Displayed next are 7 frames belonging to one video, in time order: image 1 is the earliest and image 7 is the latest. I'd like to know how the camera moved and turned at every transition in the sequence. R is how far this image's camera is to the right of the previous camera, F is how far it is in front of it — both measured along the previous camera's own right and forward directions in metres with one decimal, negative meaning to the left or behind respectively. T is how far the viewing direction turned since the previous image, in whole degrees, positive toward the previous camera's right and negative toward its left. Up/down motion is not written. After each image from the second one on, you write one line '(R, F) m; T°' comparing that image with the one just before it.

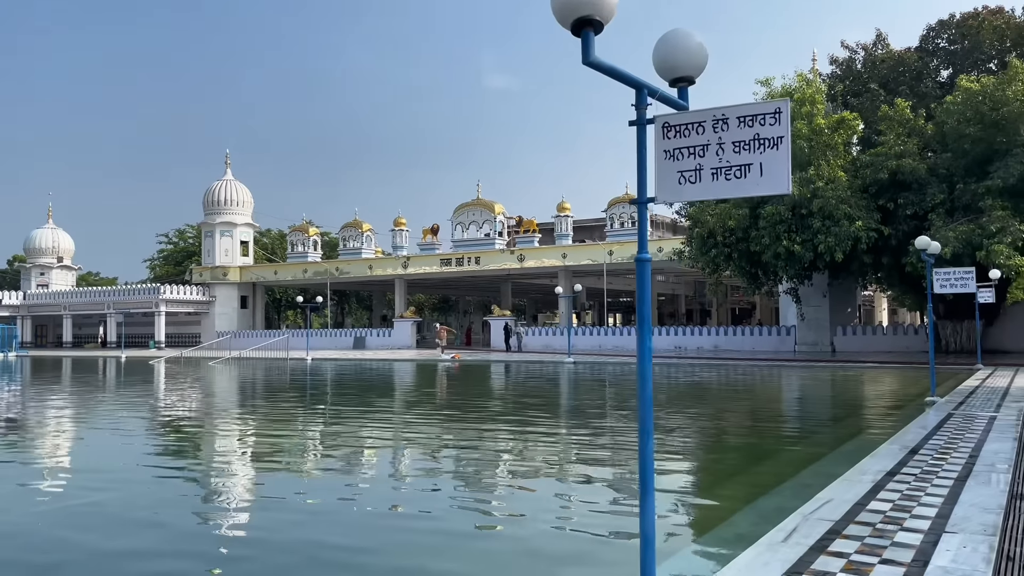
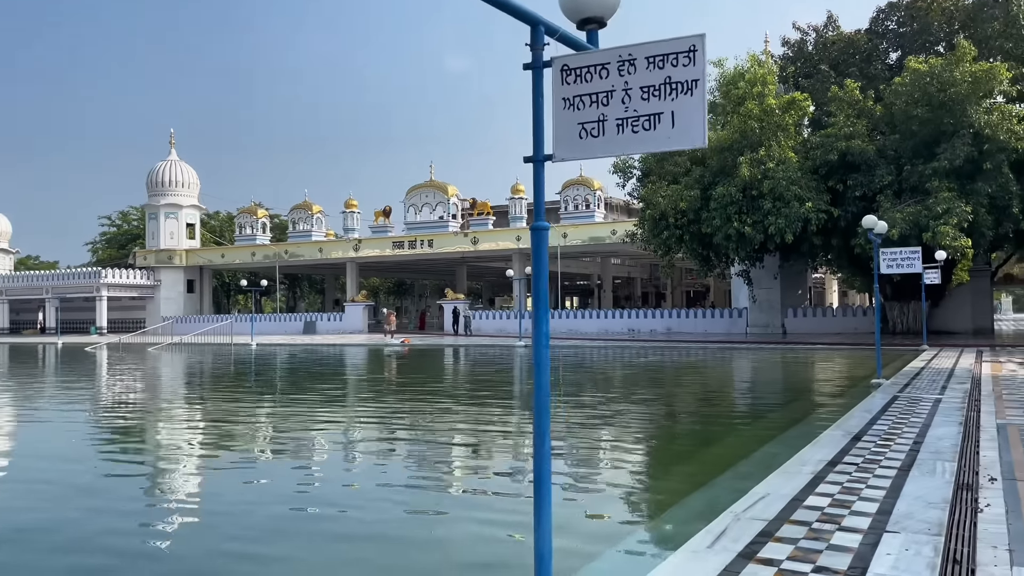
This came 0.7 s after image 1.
(+0.1, +0.2) m; +3°
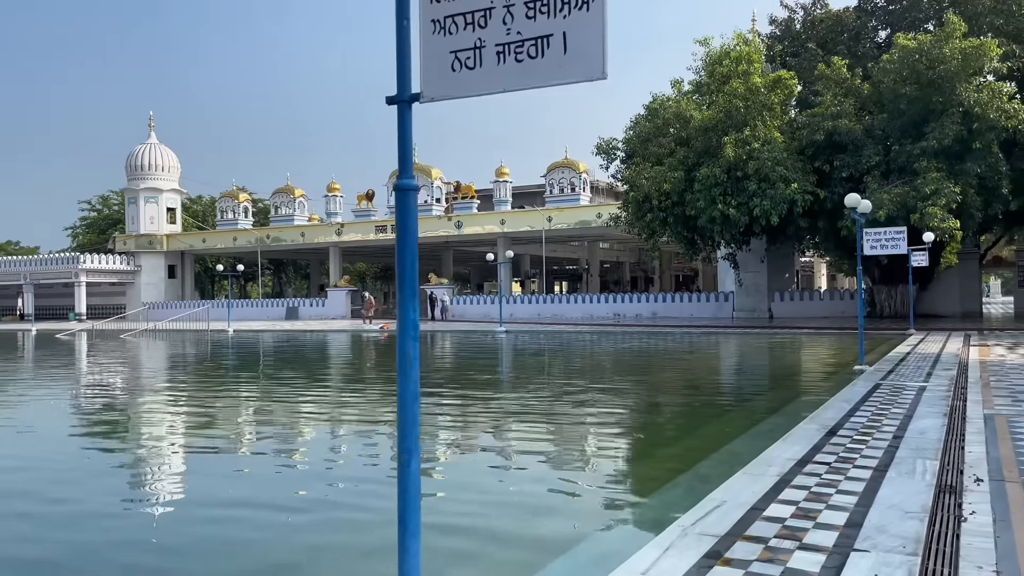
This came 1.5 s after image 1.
(+0.2, +0.3) m; +1°
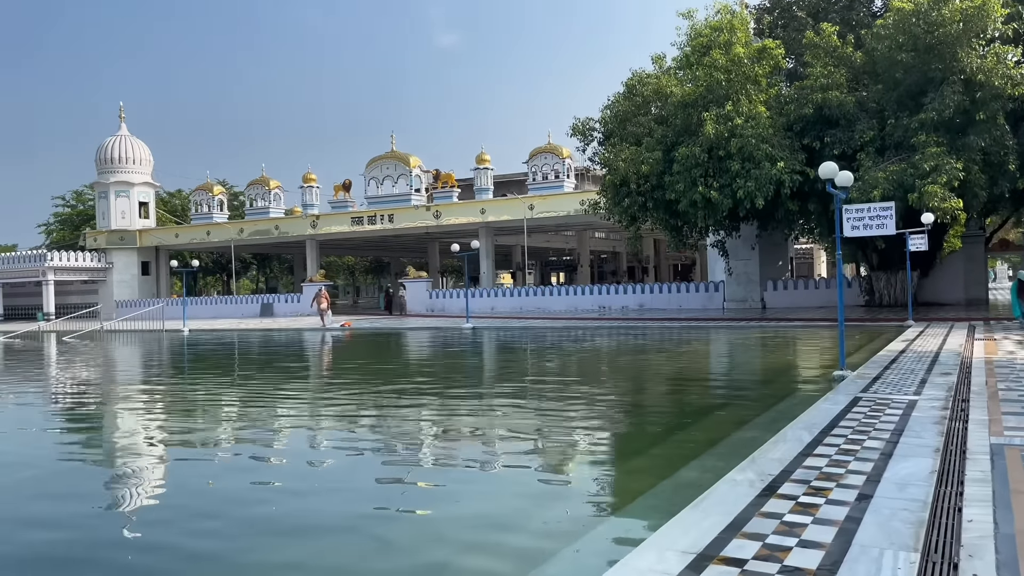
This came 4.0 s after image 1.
(+0.5, +0.8) m; 0°
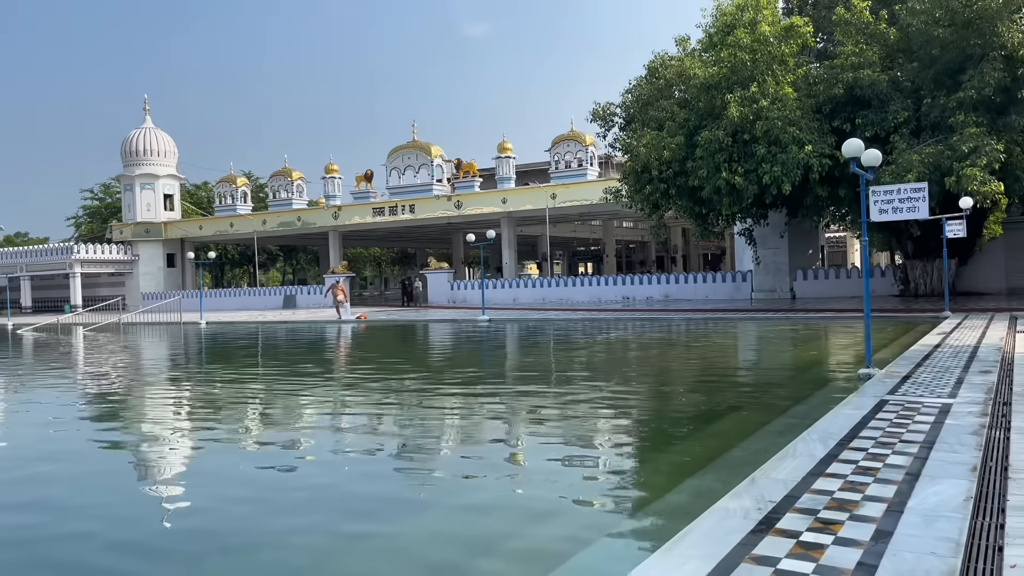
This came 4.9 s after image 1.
(+0.2, +0.3) m; -2°
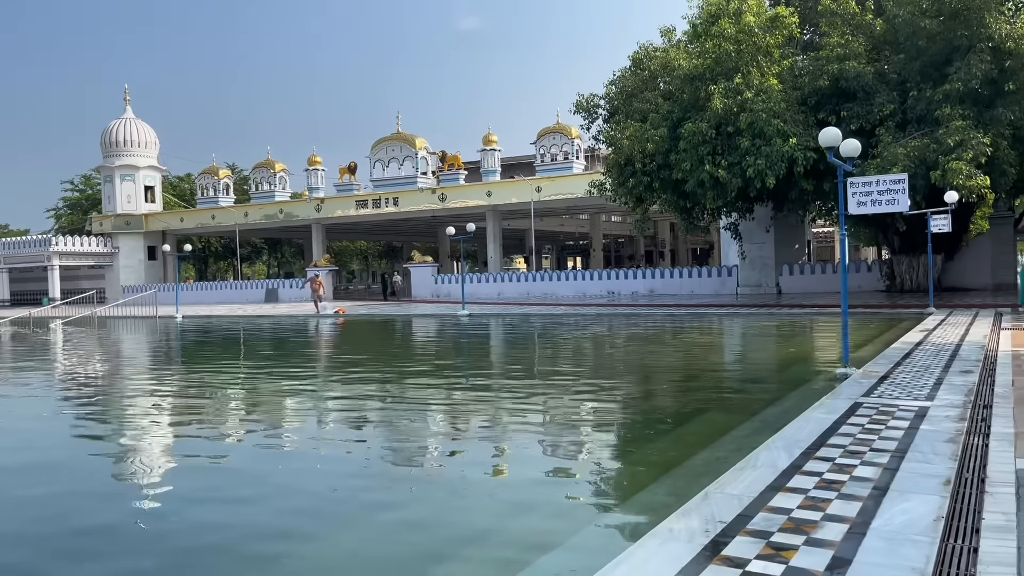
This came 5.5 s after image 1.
(+0.1, +0.2) m; +1°
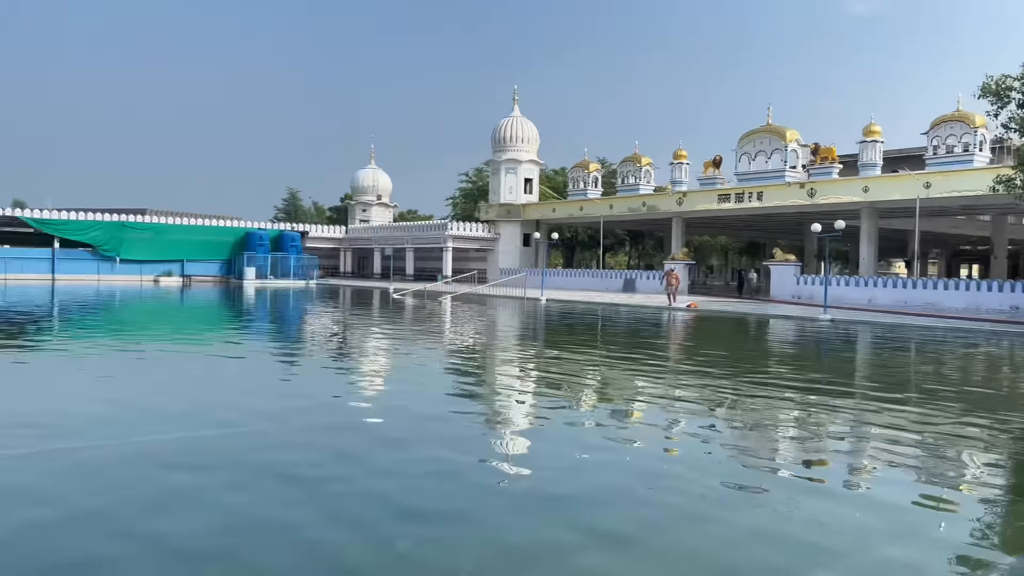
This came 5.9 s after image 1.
(+0.1, 0.0) m; -26°
